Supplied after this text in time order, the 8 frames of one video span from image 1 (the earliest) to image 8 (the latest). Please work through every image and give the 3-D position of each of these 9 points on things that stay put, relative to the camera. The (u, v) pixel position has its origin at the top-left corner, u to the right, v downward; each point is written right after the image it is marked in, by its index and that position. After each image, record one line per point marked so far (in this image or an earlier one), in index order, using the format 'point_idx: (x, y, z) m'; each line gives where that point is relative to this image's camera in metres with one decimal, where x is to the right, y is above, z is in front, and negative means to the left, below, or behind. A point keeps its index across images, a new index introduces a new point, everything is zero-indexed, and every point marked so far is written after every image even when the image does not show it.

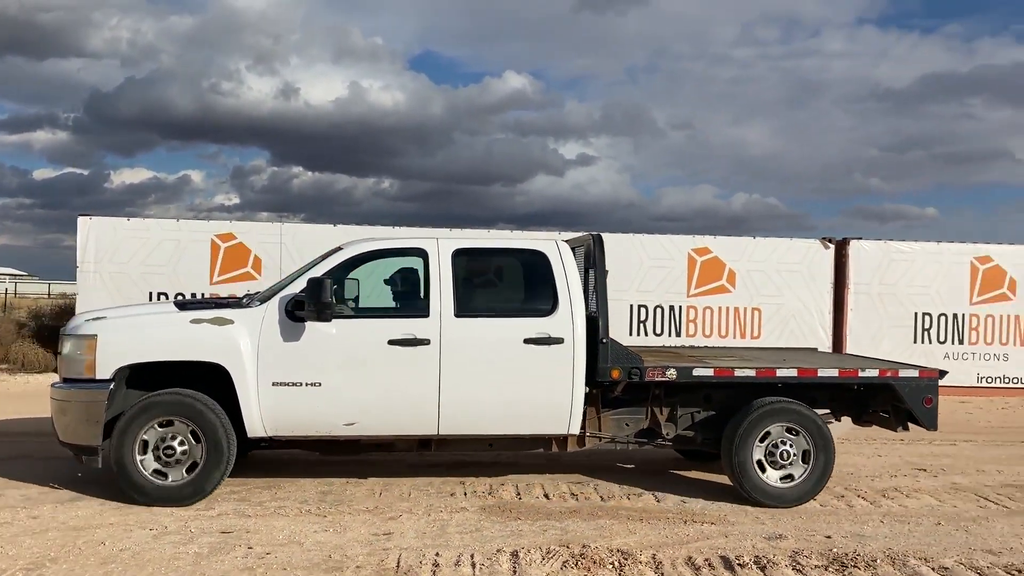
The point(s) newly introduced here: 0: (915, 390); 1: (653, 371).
0: (+1.8, -0.4, +4.1) m
1: (+0.6, -0.4, +4.0) m
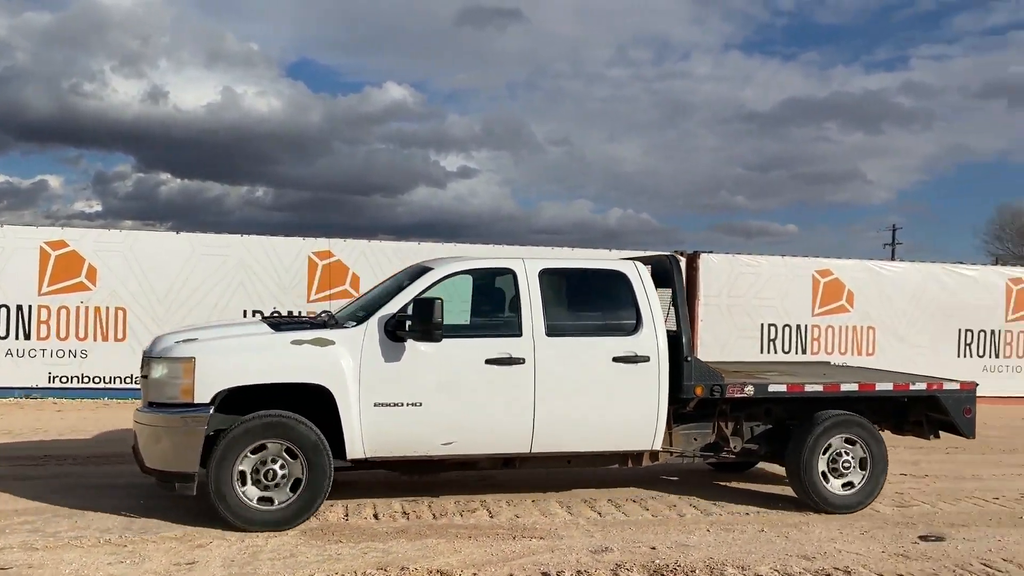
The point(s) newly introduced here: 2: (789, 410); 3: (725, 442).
0: (+2.1, -0.5, +4.5) m
1: (+1.0, -0.4, +4.2) m
2: (+1.3, -0.6, +4.5) m
3: (+1.0, -0.7, +4.4) m
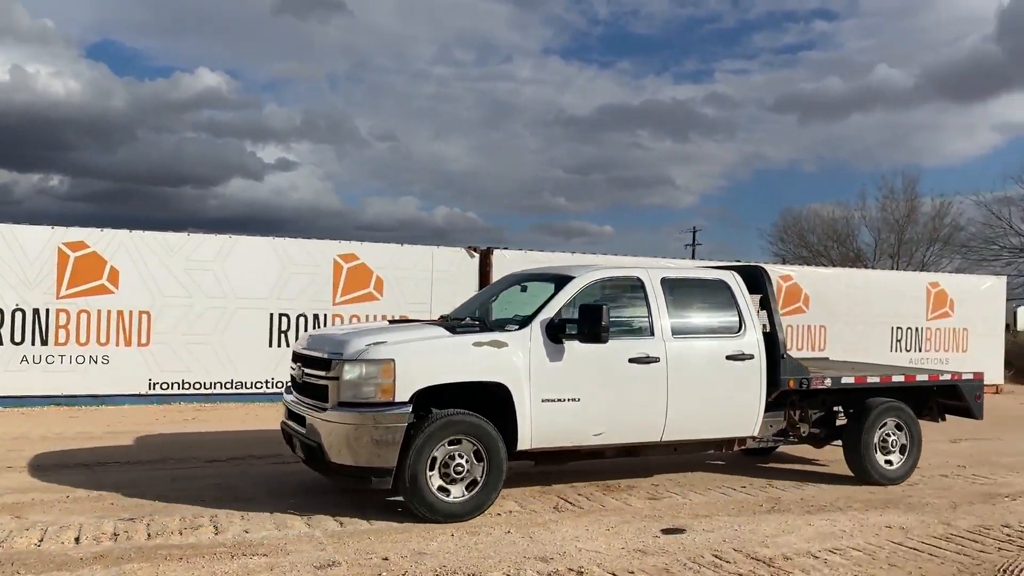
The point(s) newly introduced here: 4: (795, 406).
0: (+2.6, -0.6, +5.3) m
1: (+1.6, -0.5, +4.8) m
2: (+1.8, -0.6, +5.2) m
3: (+1.5, -0.8, +5.0) m
4: (+1.5, -0.6, +5.0) m
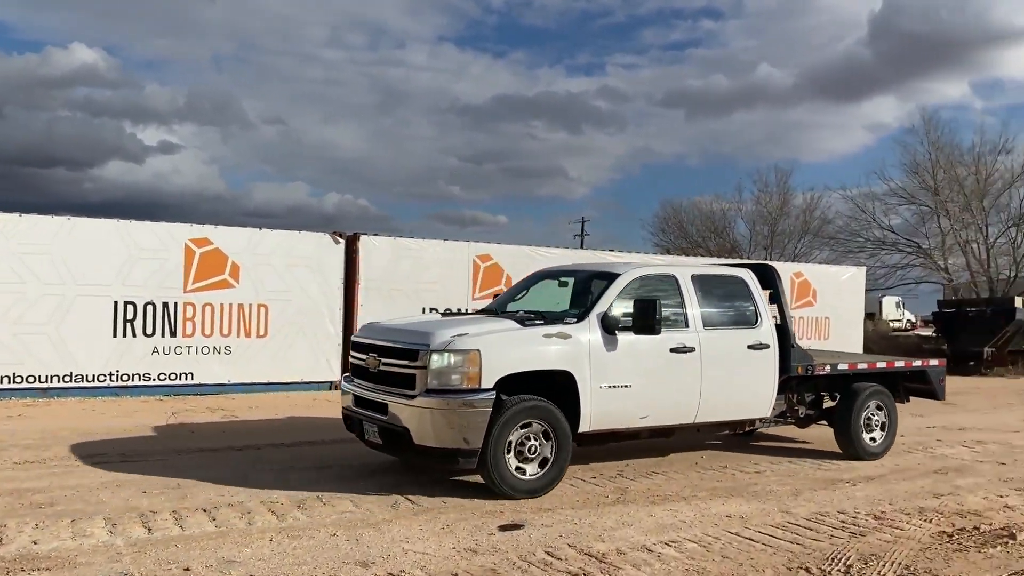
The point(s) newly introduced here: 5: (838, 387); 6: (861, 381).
0: (+2.7, -0.6, +6.0) m
1: (+1.8, -0.5, +5.4) m
2: (+2.0, -0.6, +5.8) m
3: (+1.7, -0.7, +5.6) m
4: (+1.7, -0.6, +5.6) m
5: (+2.0, -0.6, +5.8) m
6: (+2.2, -0.6, +5.9) m
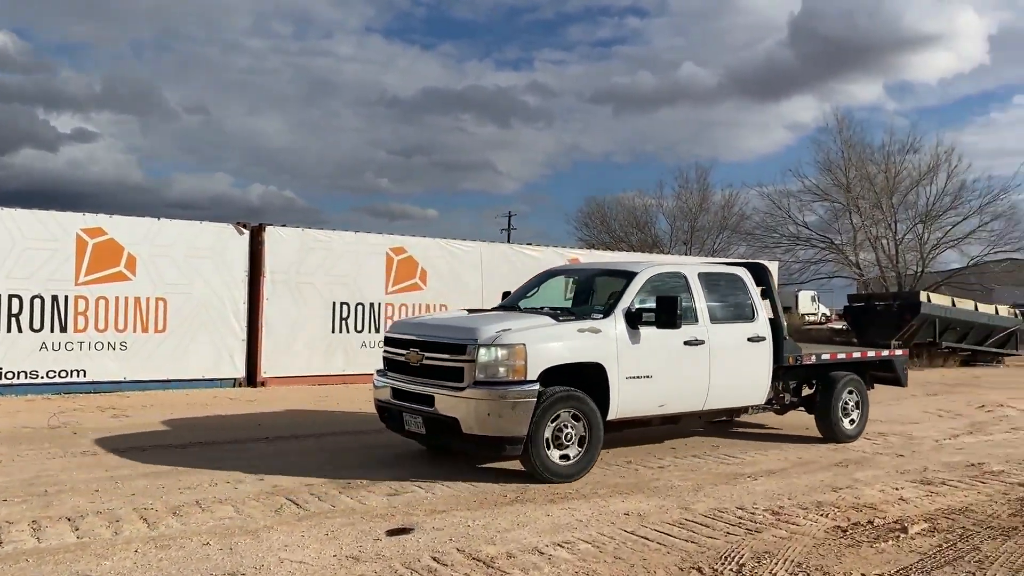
0: (+2.8, -0.5, +6.6) m
1: (+1.8, -0.4, +5.9) m
2: (+2.0, -0.6, +6.3) m
3: (+1.8, -0.7, +6.1) m
4: (+1.8, -0.6, +6.1) m
5: (+2.1, -0.6, +6.3) m
6: (+2.2, -0.6, +6.4) m
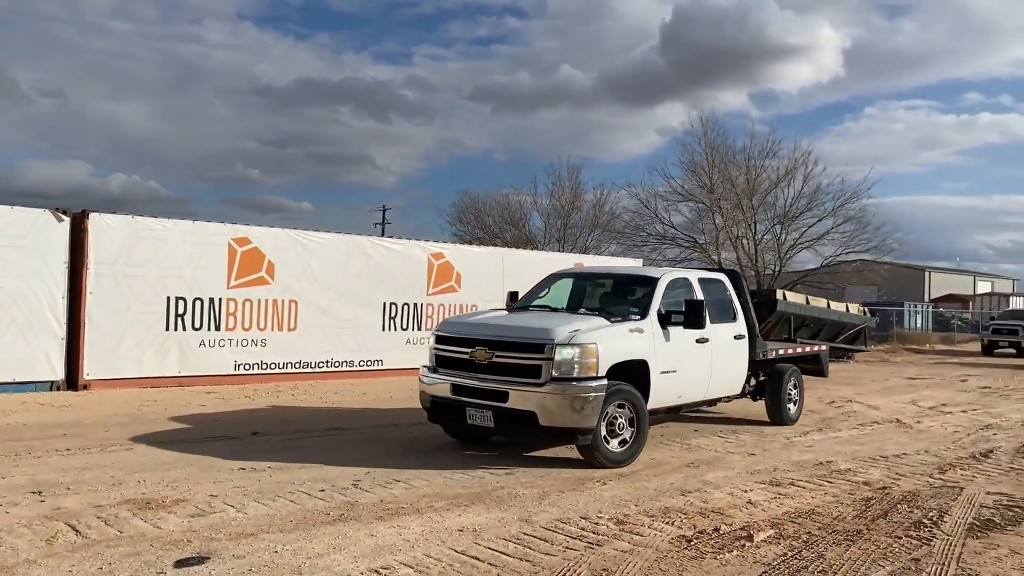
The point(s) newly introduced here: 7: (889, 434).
0: (+2.0, -0.5, +6.5) m
1: (+1.2, -0.4, +5.7) m
2: (+1.3, -0.5, +6.2) m
3: (+1.1, -0.7, +5.9) m
4: (+1.1, -0.6, +5.9) m
5: (+1.4, -0.6, +6.2) m
6: (+1.5, -0.5, +6.3) m
7: (+6.8, -2.5, +16.7) m
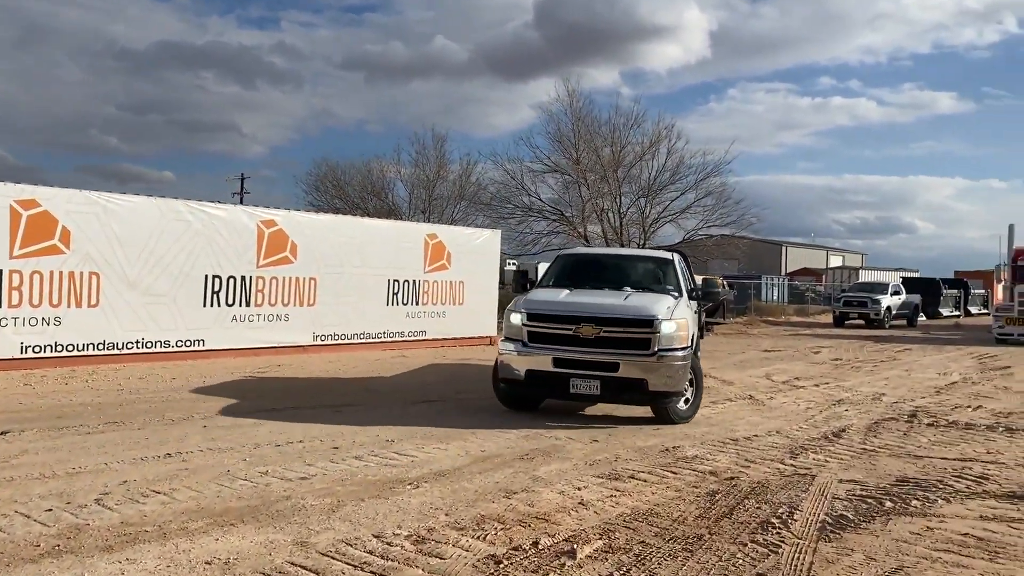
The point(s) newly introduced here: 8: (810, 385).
0: (+0.1, -0.3, +3.6) m
1: (-0.6, -0.2, +2.7) m
2: (-0.6, -0.4, +3.1) m
3: (-0.8, -0.5, +2.9) m
4: (-0.8, -0.4, +2.9) m
5: (-0.5, -0.4, +3.2) m
6: (-0.4, -0.3, +3.3) m
7: (+3.5, -2.0, +14.3) m
8: (+6.0, -2.0, +18.9) m
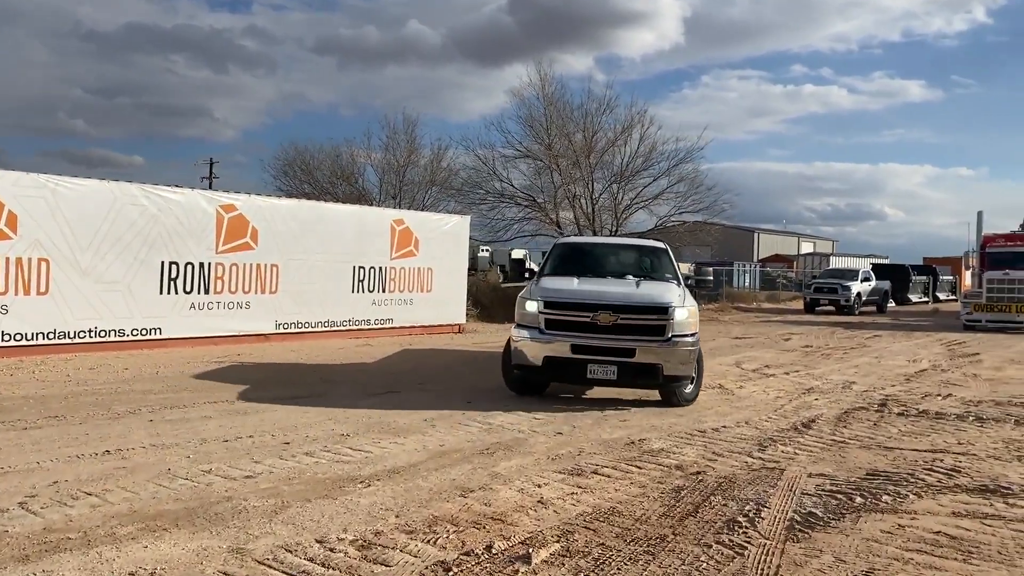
0: (+1.1, -0.7, +8.4) m
1: (+0.4, -0.6, +7.5) m
2: (+0.5, -0.8, +7.9) m
3: (+0.3, -0.9, +7.7) m
4: (+0.3, -0.8, +7.7) m
5: (+0.5, -0.8, +8.0) m
6: (+0.6, -0.8, +8.1) m
7: (+4.2, -2.3, +19.3) m
8: (+6.6, -2.2, +23.9) m
